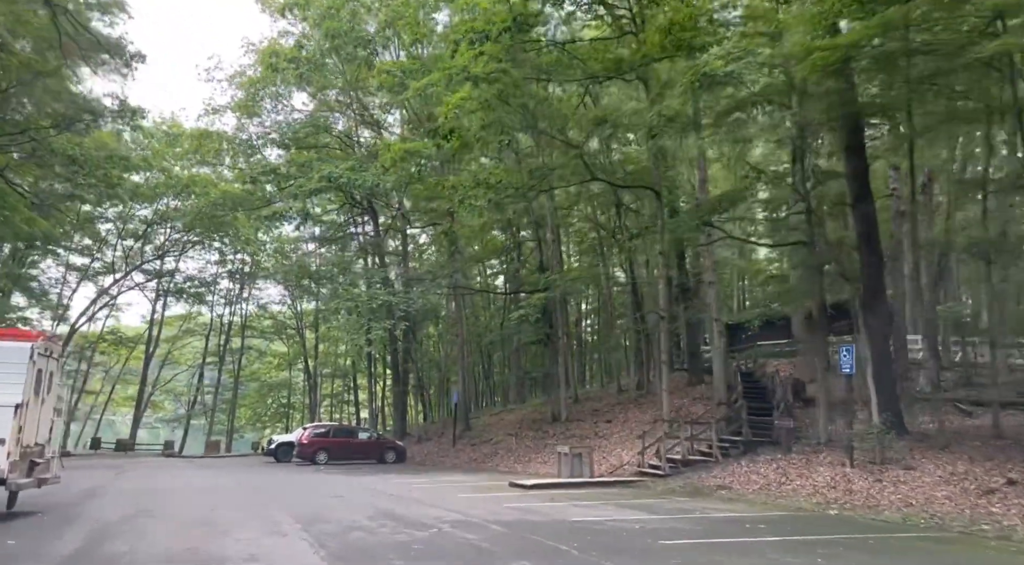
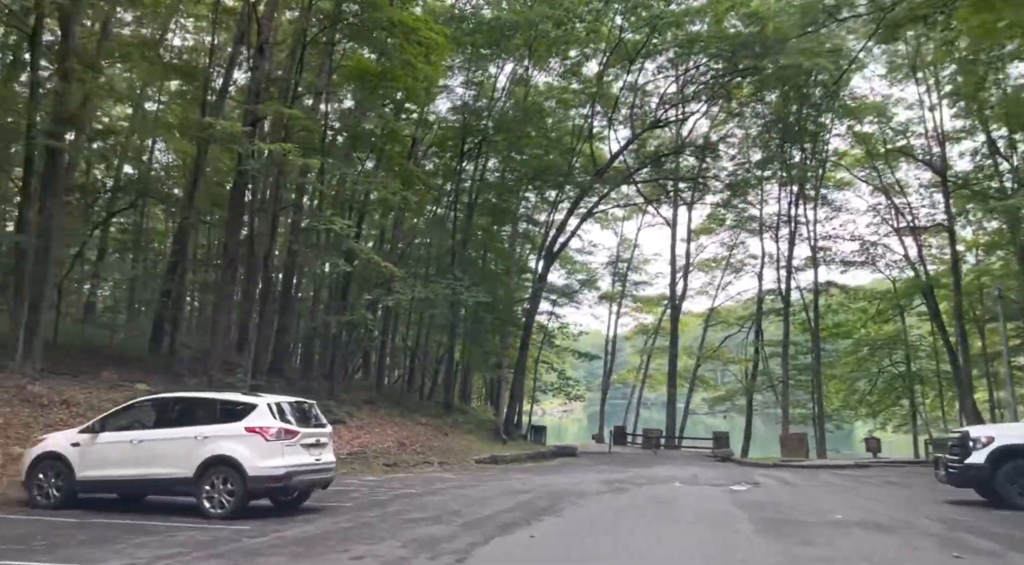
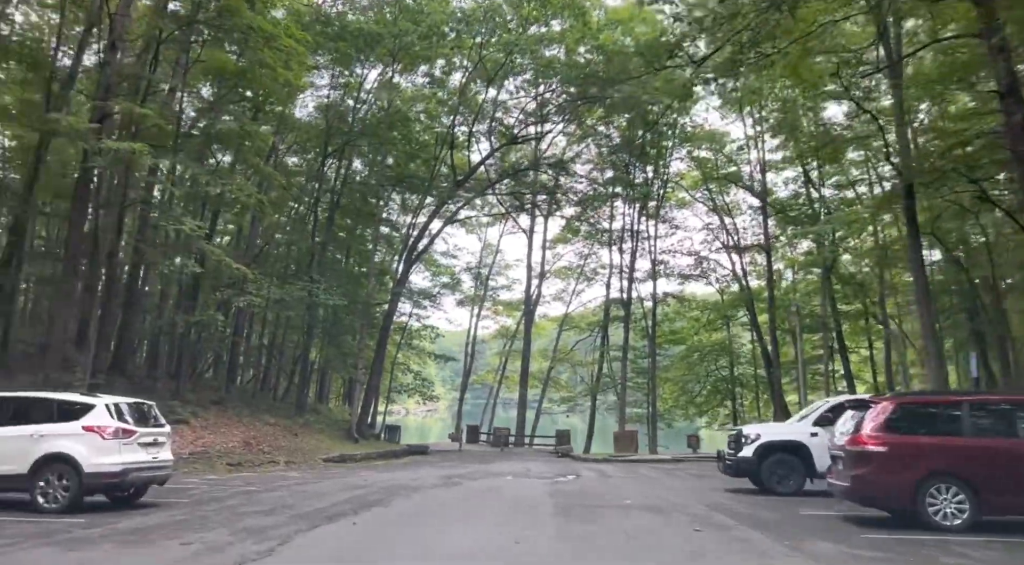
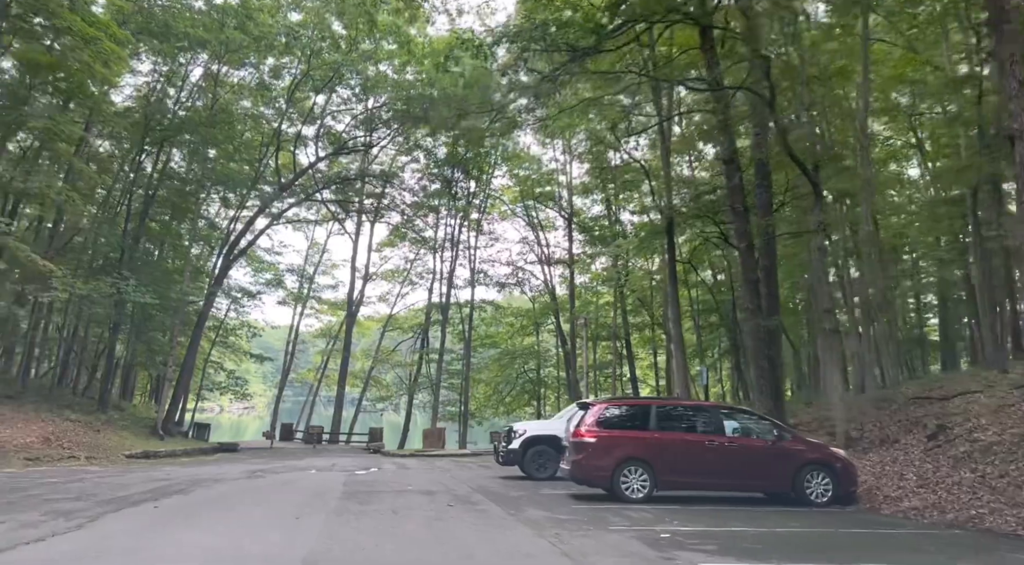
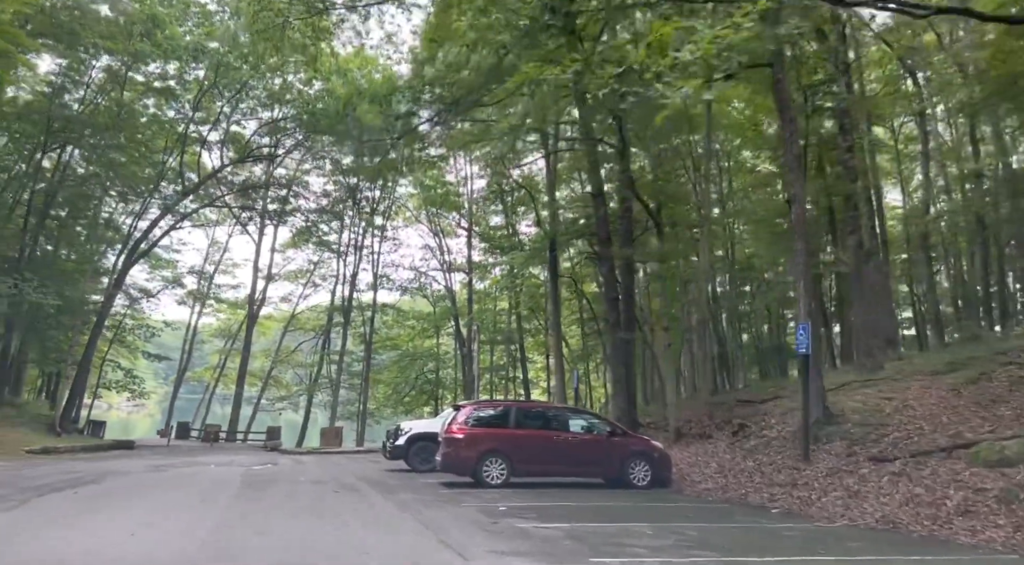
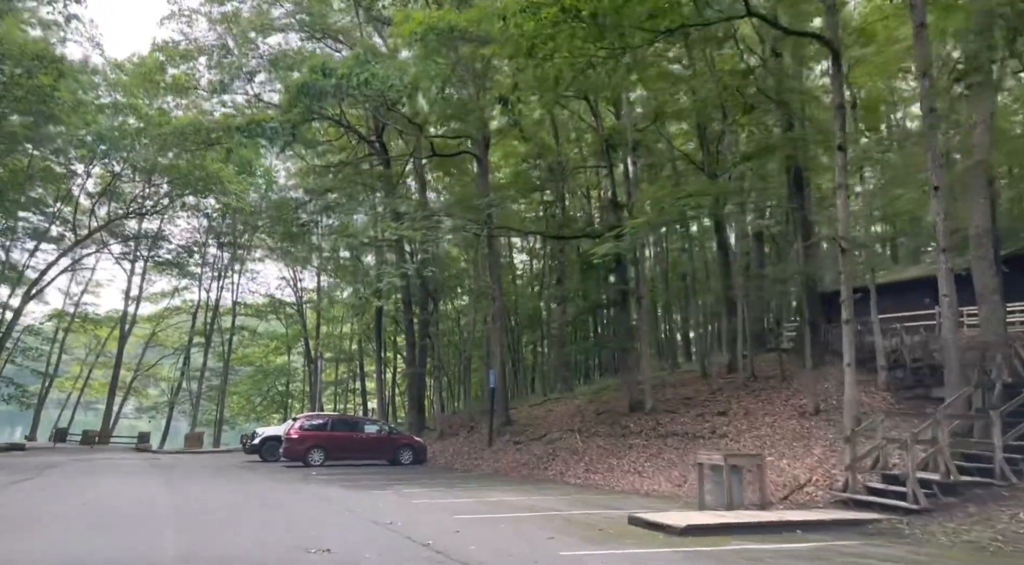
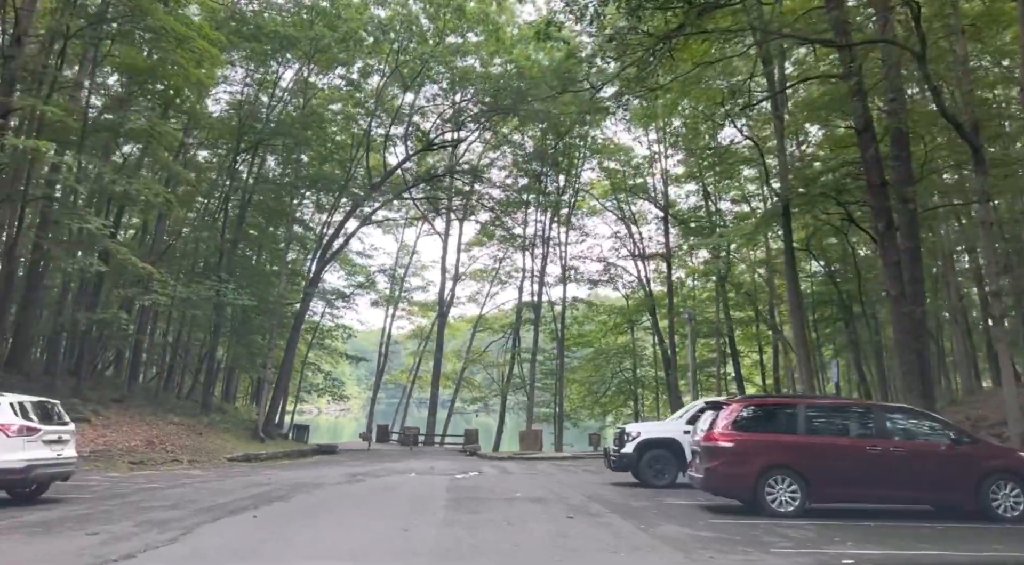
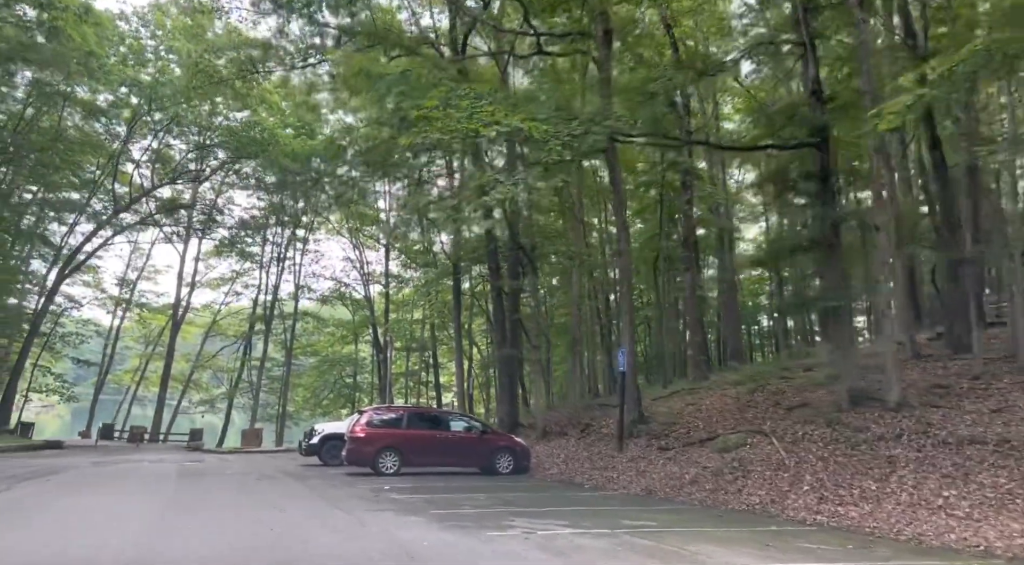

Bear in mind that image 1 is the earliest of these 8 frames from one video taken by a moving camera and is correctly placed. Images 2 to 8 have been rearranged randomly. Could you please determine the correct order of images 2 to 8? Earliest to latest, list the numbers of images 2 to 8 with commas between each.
6, 8, 5, 4, 7, 3, 2
